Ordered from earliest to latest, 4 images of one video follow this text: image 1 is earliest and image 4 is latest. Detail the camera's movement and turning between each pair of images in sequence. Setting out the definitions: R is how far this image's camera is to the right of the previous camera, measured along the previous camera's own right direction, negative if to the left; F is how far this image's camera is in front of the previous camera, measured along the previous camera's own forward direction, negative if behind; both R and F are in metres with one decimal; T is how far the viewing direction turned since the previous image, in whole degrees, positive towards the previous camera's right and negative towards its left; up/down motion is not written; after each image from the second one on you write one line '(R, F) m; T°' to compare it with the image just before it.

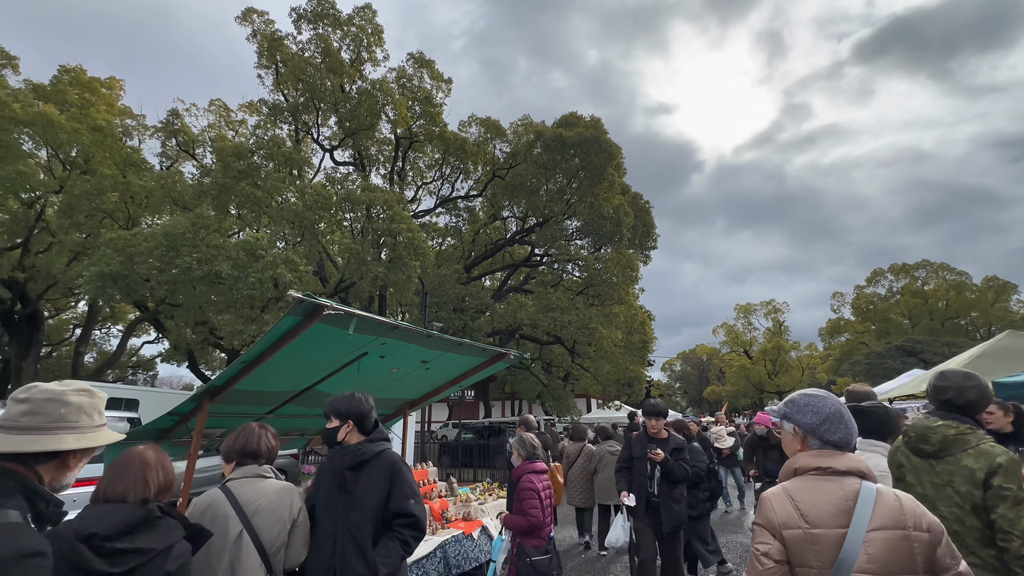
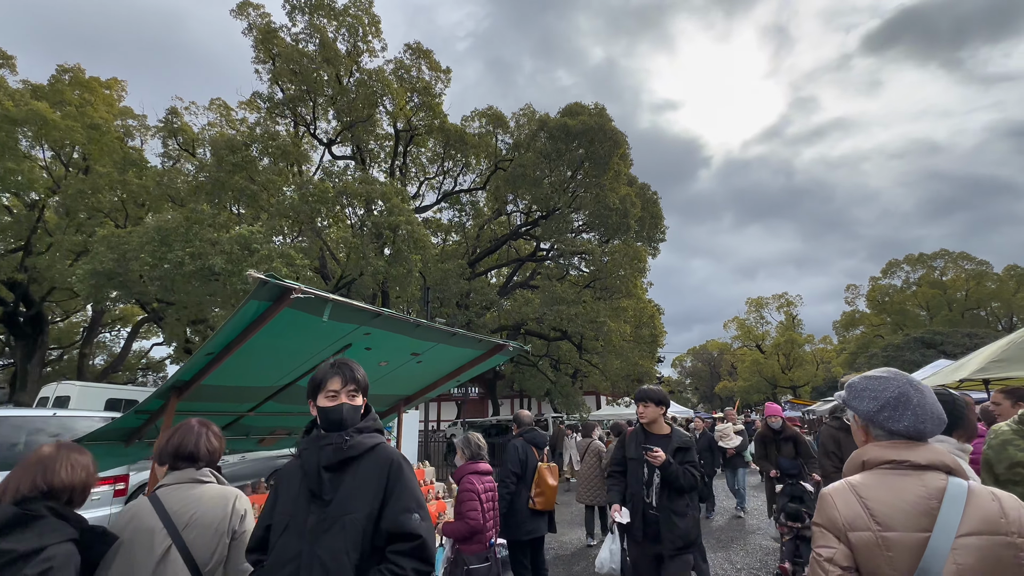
(+0.1, +0.4) m; -1°
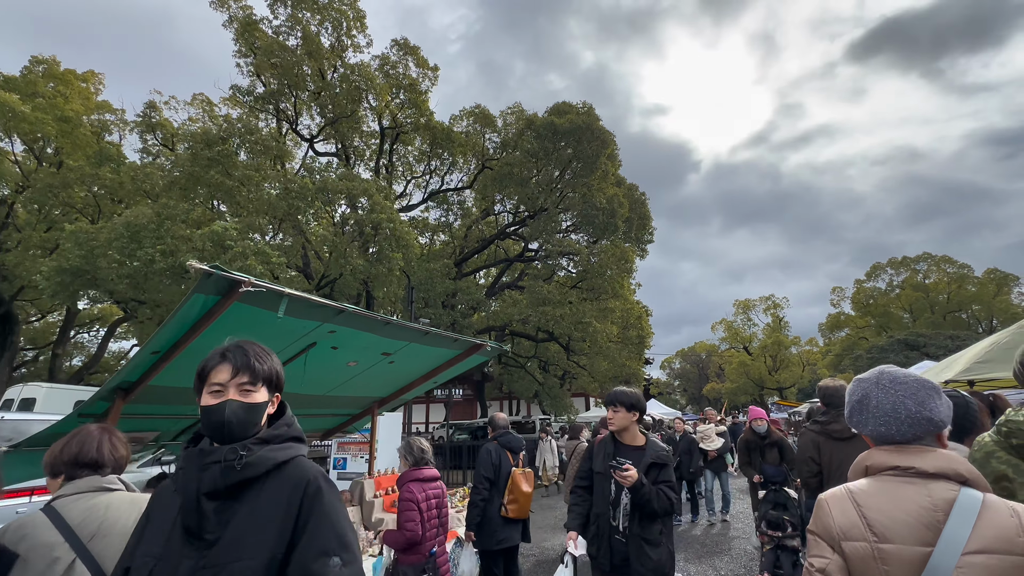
(+0.1, +0.2) m; +1°
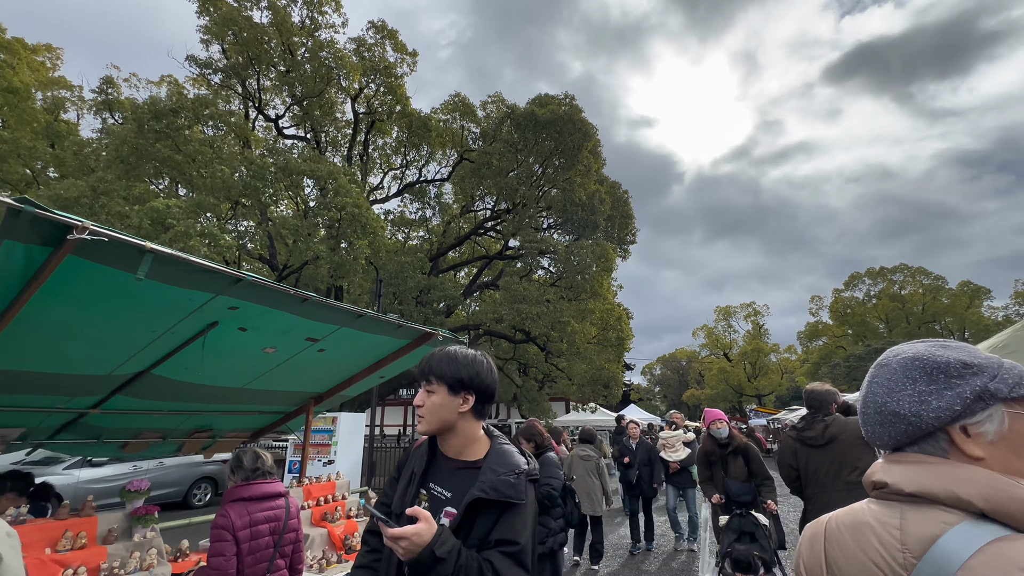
(+0.3, +0.6) m; +2°
